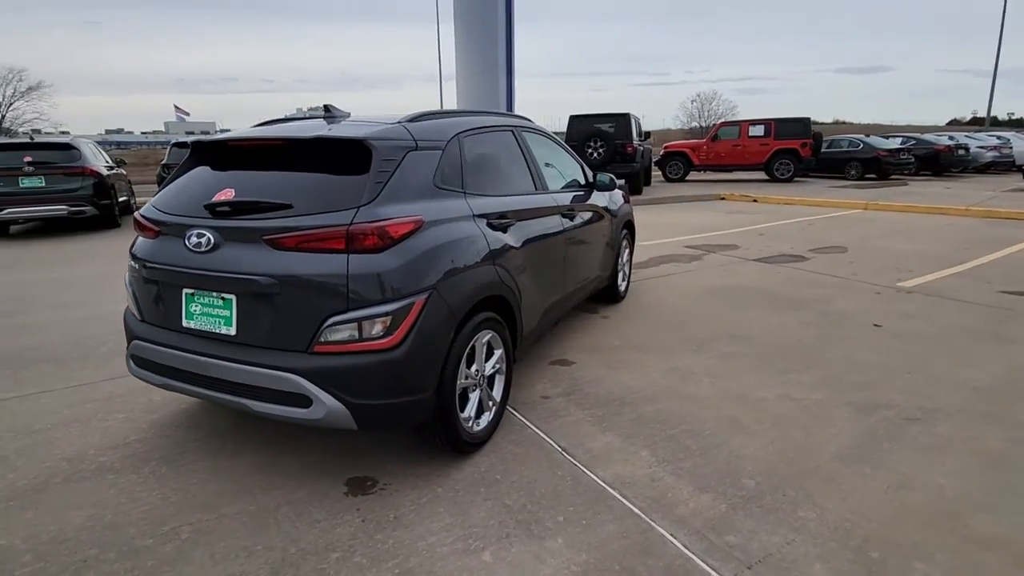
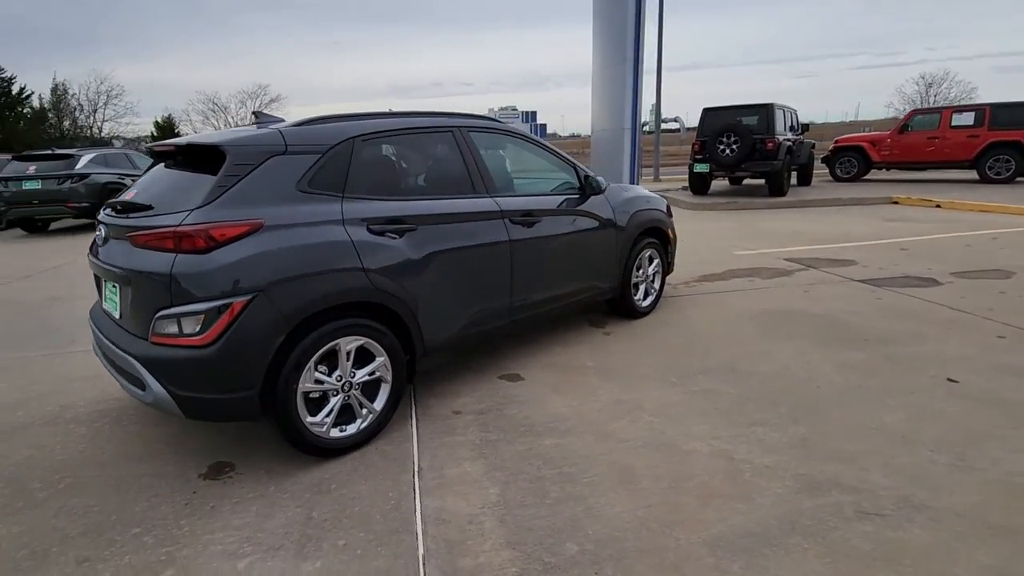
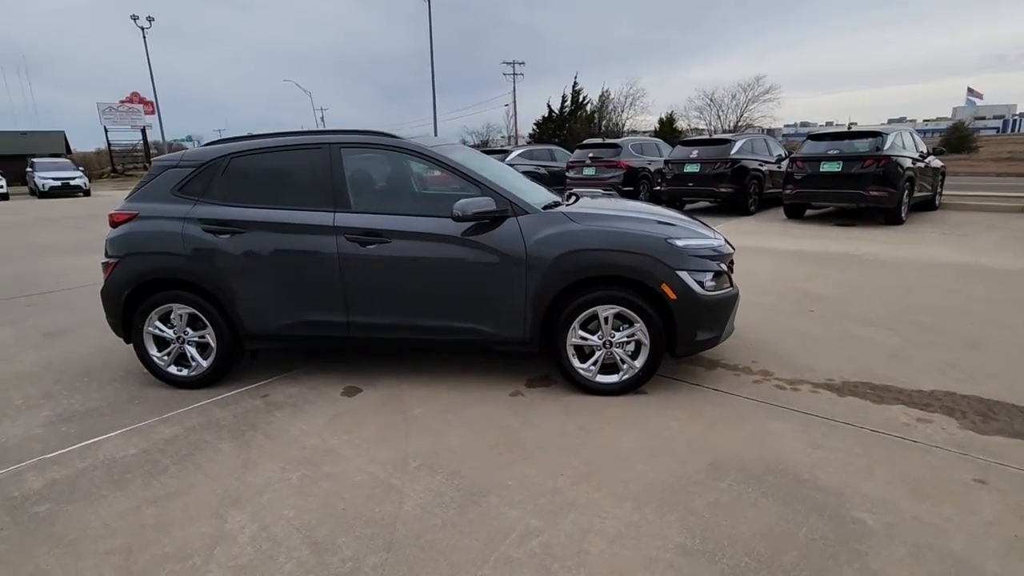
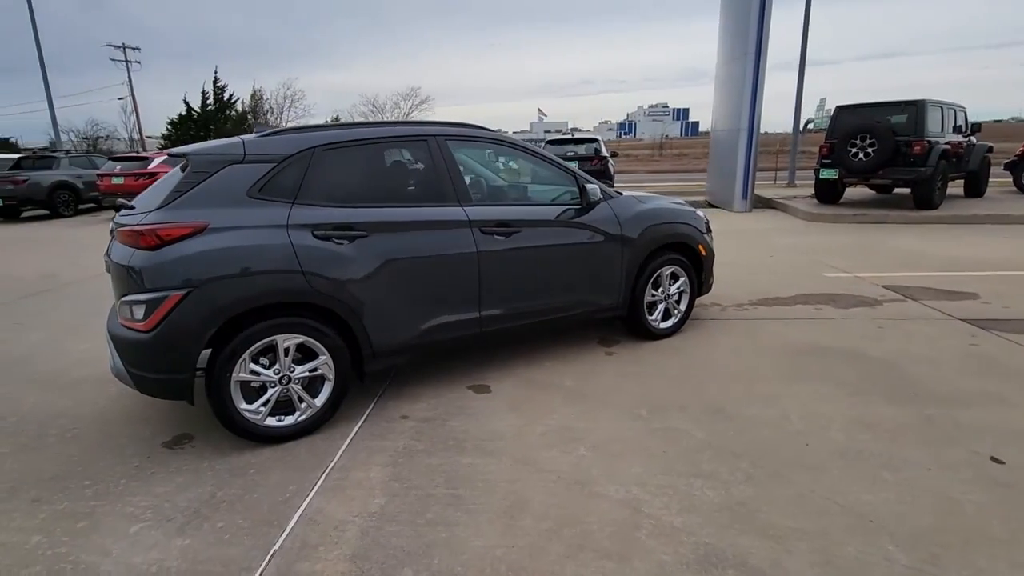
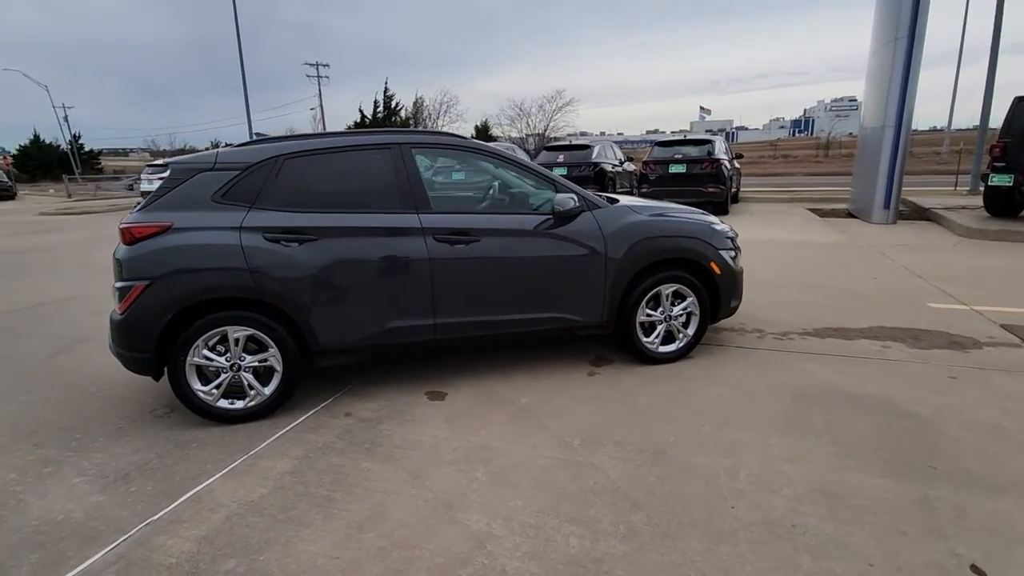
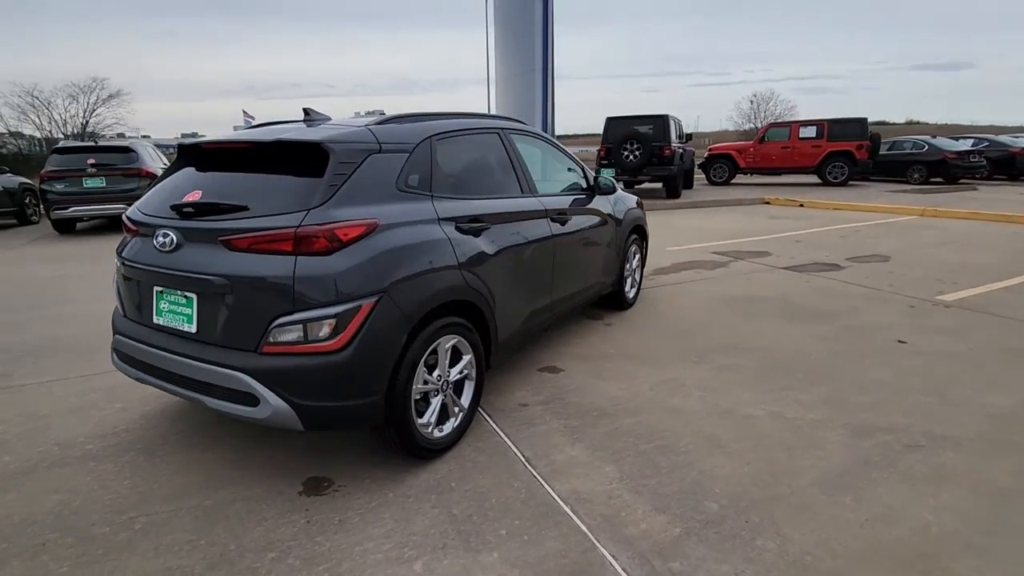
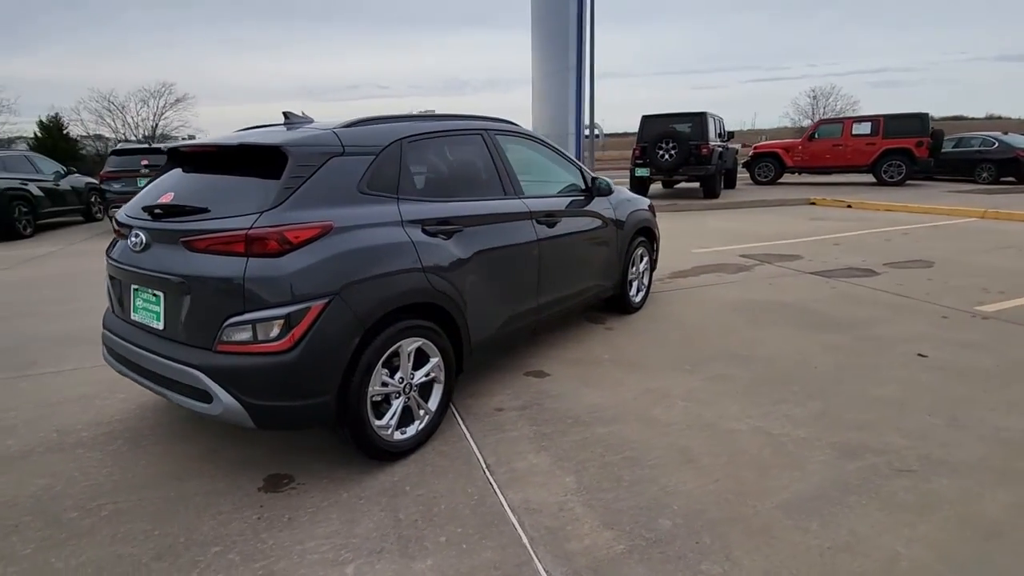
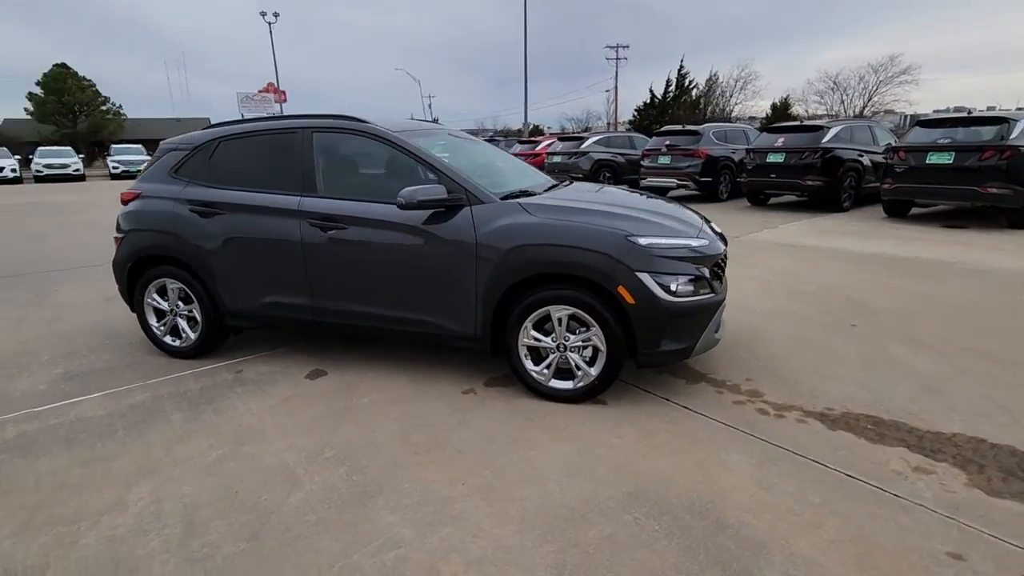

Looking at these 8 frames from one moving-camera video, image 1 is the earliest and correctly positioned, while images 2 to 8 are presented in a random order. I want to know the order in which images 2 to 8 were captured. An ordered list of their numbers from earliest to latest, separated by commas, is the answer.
6, 7, 2, 4, 5, 3, 8
